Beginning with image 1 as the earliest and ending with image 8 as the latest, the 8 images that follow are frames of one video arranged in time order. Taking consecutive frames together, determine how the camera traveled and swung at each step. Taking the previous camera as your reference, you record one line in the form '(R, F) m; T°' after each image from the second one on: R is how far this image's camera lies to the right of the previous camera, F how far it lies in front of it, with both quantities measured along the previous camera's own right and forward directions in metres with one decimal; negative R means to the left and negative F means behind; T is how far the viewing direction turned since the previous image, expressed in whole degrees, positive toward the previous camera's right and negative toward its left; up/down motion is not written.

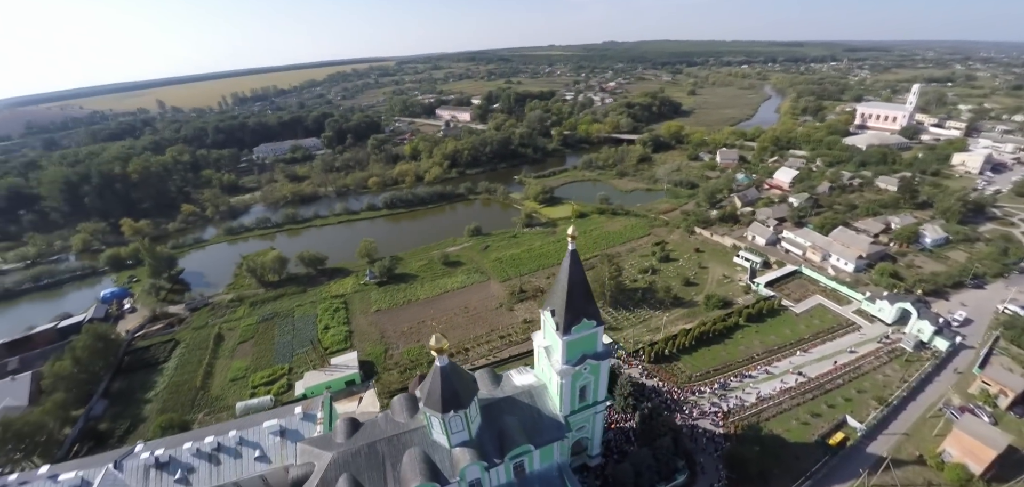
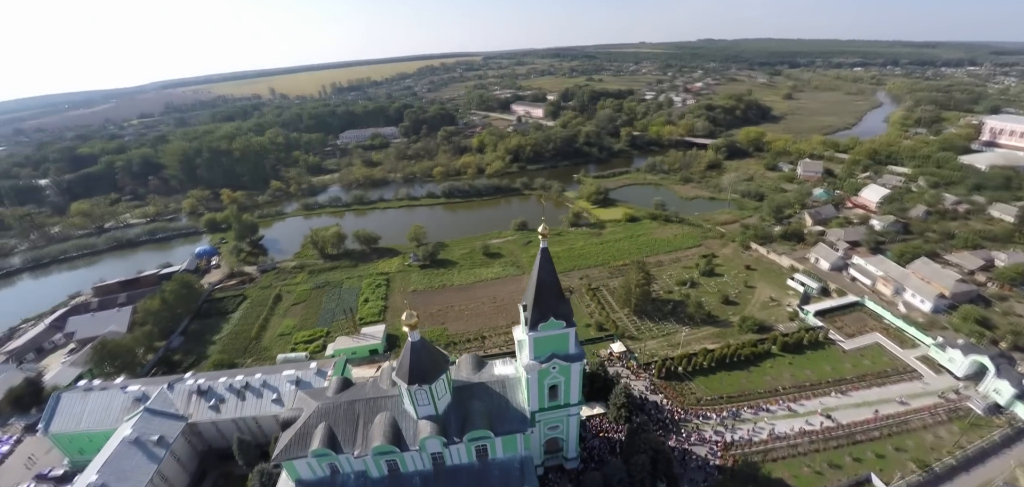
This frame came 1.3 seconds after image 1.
(+3.8, +0.3) m; -10°
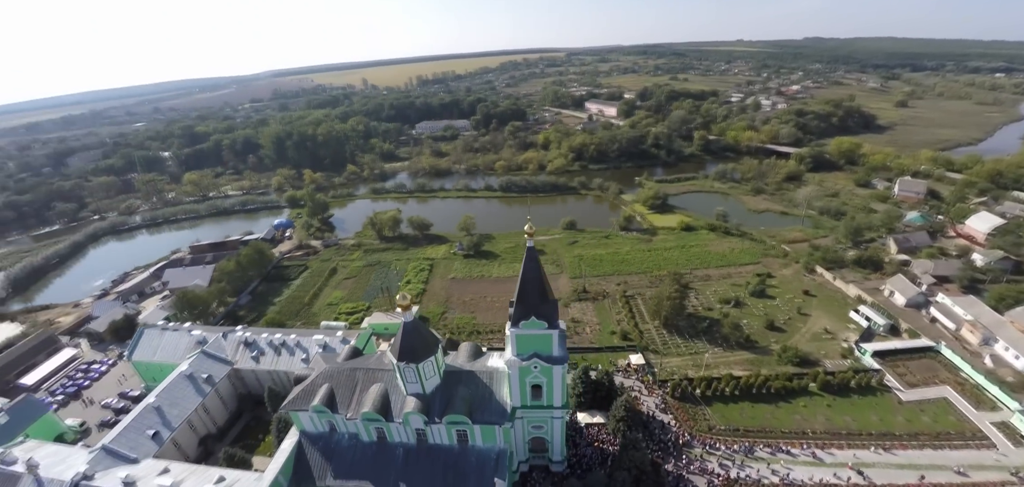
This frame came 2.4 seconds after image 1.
(+3.0, +0.2) m; -10°
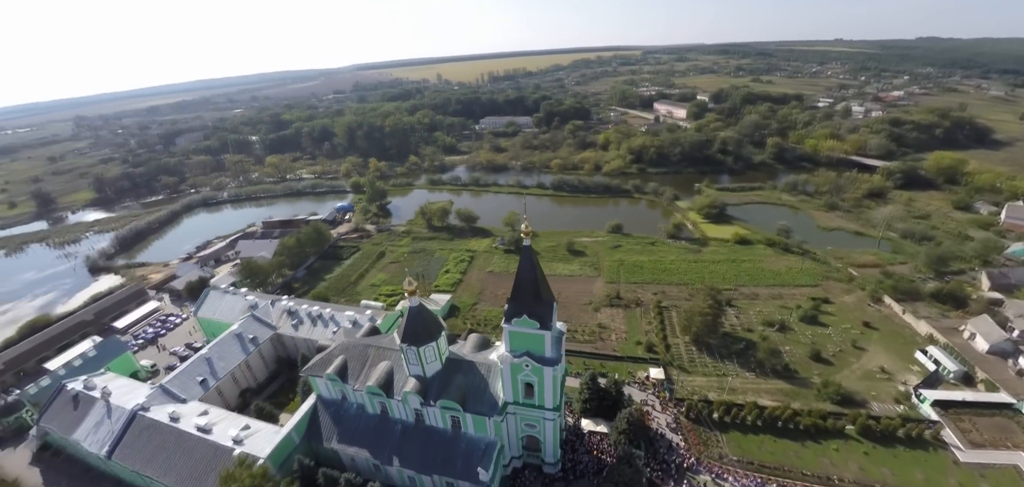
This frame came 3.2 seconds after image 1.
(+2.4, 0.0) m; -9°
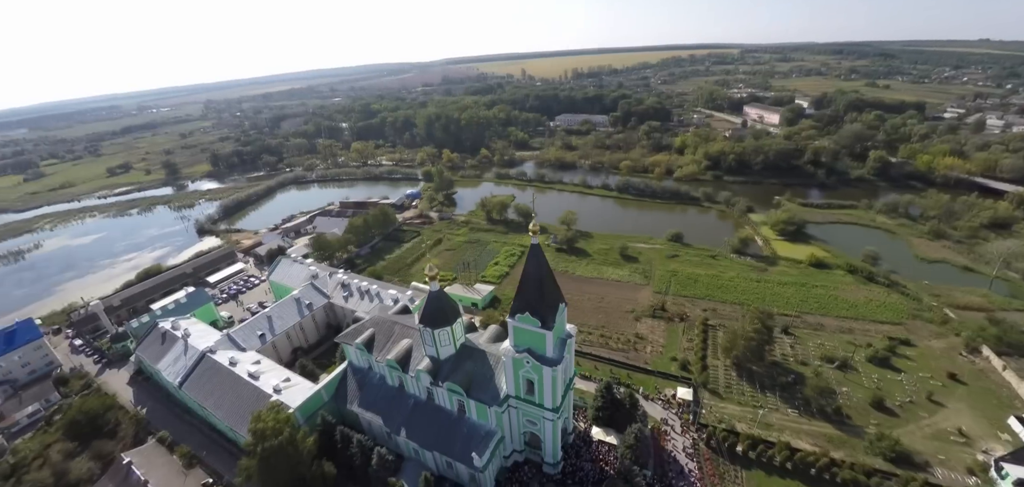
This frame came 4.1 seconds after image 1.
(+2.4, 0.0) m; -10°
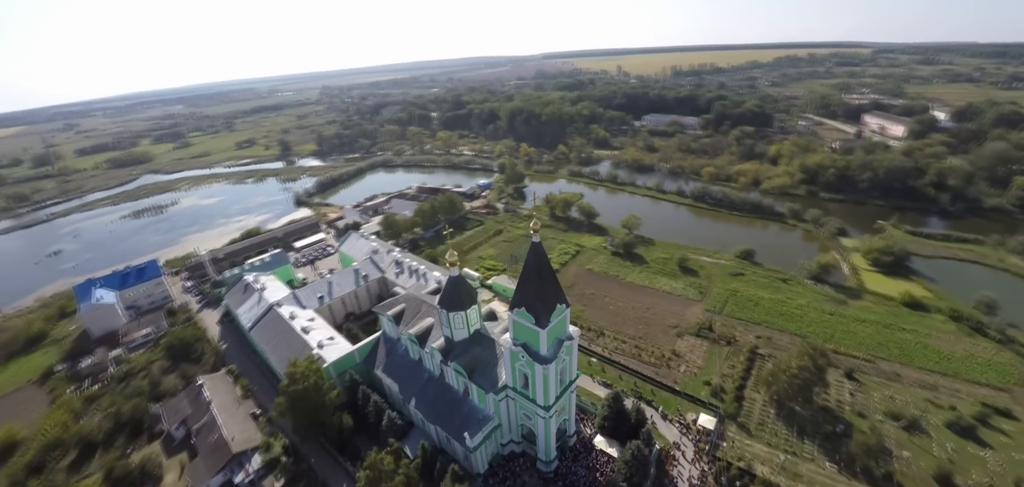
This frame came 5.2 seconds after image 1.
(+3.0, -0.1) m; -11°
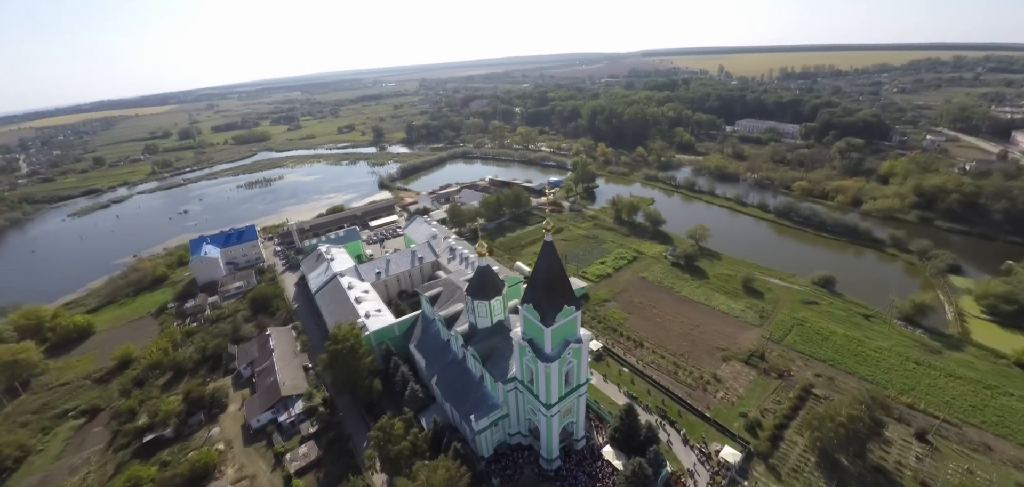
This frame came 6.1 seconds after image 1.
(+2.5, -0.2) m; -11°
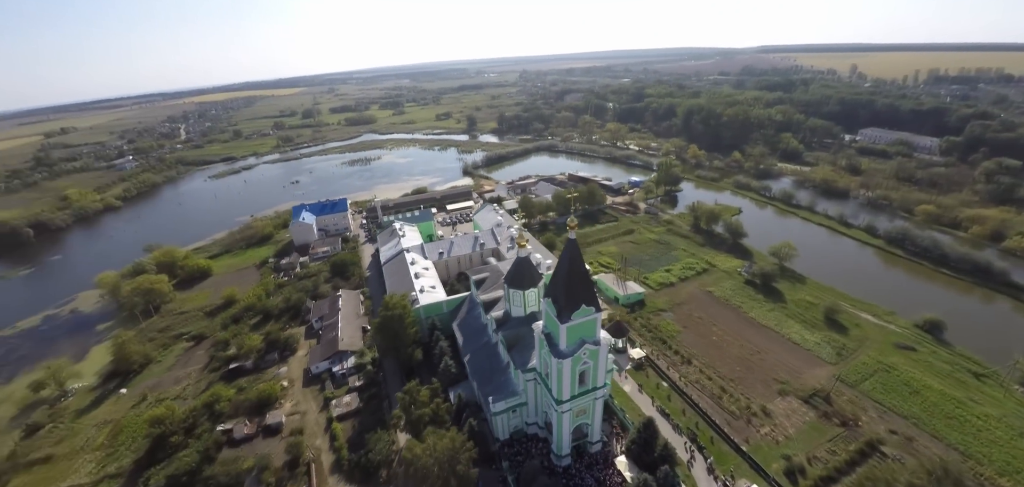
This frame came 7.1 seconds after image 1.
(+2.4, -0.3) m; -12°
